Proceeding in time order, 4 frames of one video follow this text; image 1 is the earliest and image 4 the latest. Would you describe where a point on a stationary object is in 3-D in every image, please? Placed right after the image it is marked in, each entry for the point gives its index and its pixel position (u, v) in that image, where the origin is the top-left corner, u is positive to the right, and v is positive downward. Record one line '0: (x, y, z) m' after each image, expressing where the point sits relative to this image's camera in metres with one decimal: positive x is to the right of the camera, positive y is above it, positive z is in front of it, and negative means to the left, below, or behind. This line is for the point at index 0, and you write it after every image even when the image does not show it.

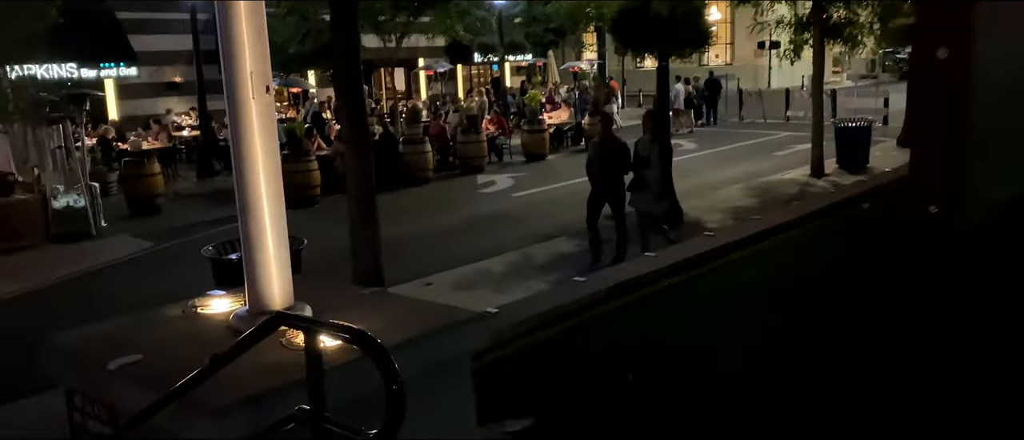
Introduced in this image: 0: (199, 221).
0: (-4.7, 0.0, +12.7) m
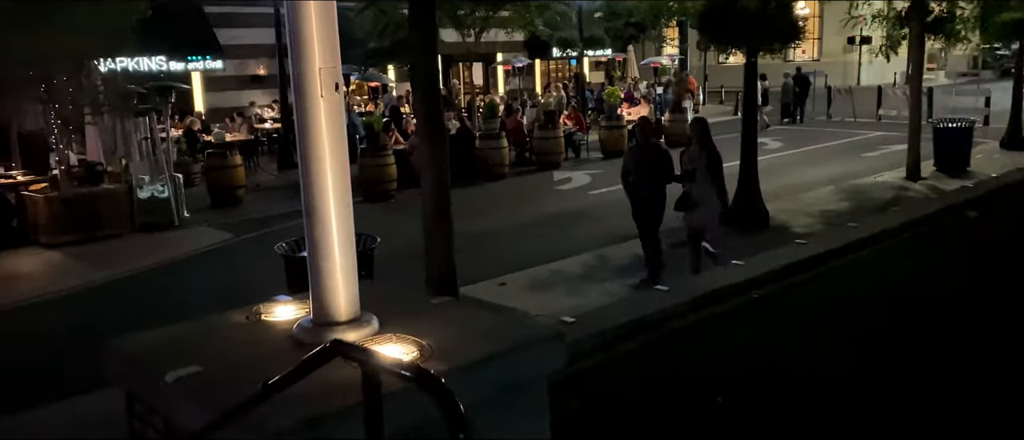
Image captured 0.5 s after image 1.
0: (-3.6, +0.1, +12.8) m
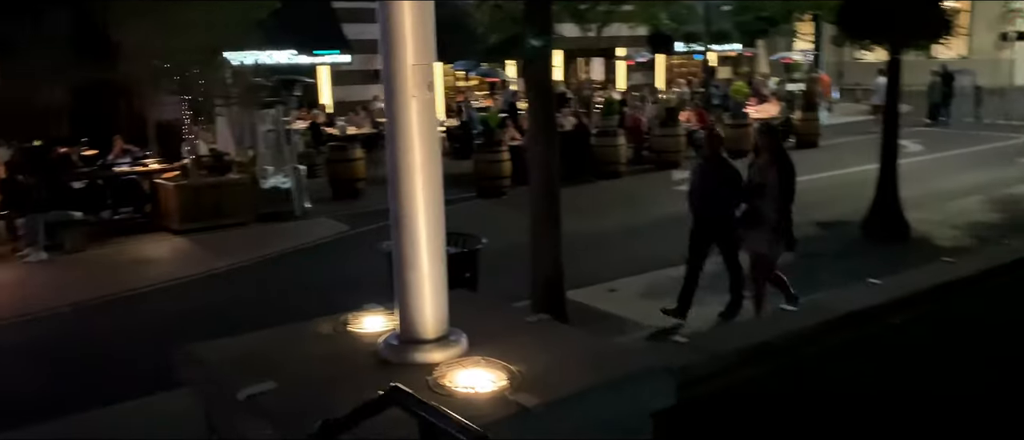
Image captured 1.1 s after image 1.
0: (-1.9, +0.2, +12.9) m
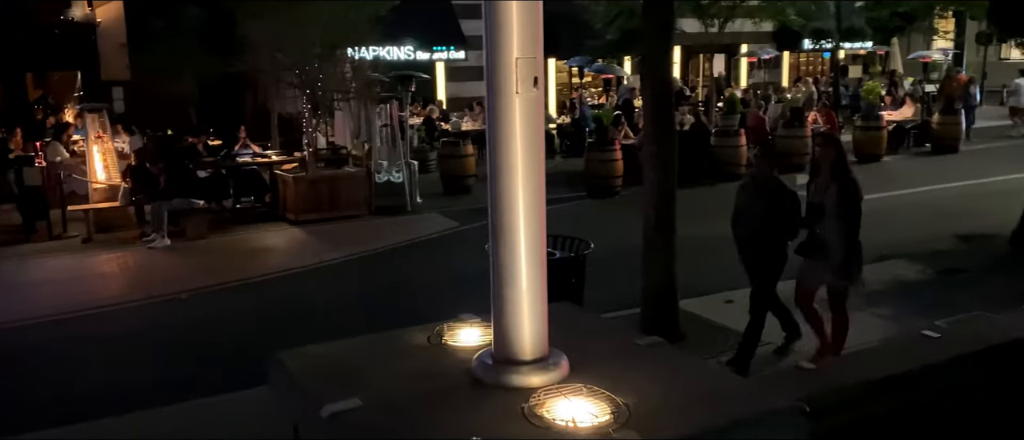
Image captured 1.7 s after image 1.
0: (-0.2, +0.2, +12.8) m
